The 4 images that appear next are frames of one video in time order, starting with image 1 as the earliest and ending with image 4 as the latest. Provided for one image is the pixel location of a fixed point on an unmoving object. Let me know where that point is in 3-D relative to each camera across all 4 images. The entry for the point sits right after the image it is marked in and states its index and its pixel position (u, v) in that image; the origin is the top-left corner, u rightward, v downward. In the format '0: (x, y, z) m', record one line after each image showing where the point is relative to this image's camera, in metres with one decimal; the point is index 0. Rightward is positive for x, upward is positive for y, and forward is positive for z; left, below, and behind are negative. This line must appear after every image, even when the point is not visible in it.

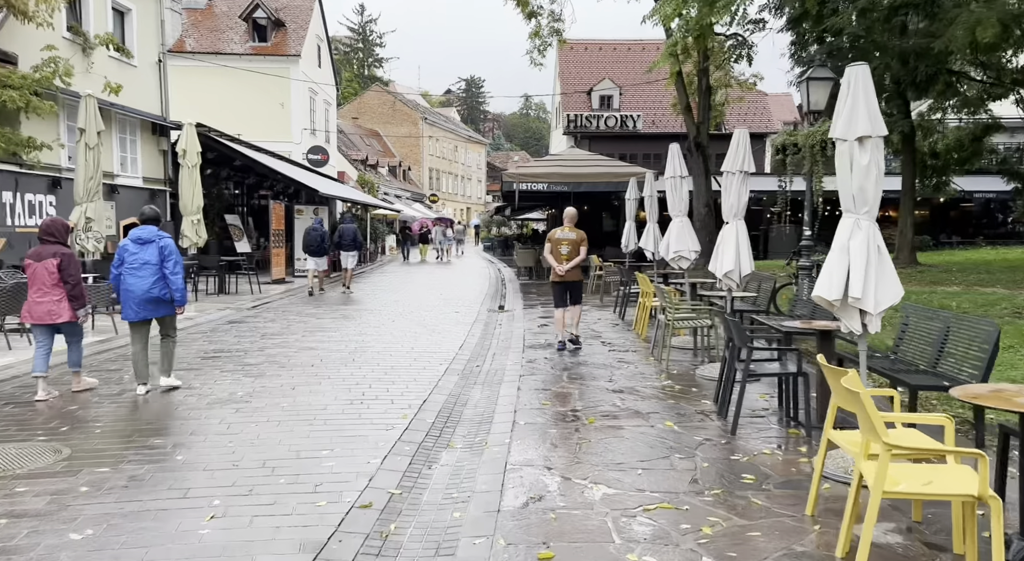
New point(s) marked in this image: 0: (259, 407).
0: (-2.0, -1.0, +7.3) m
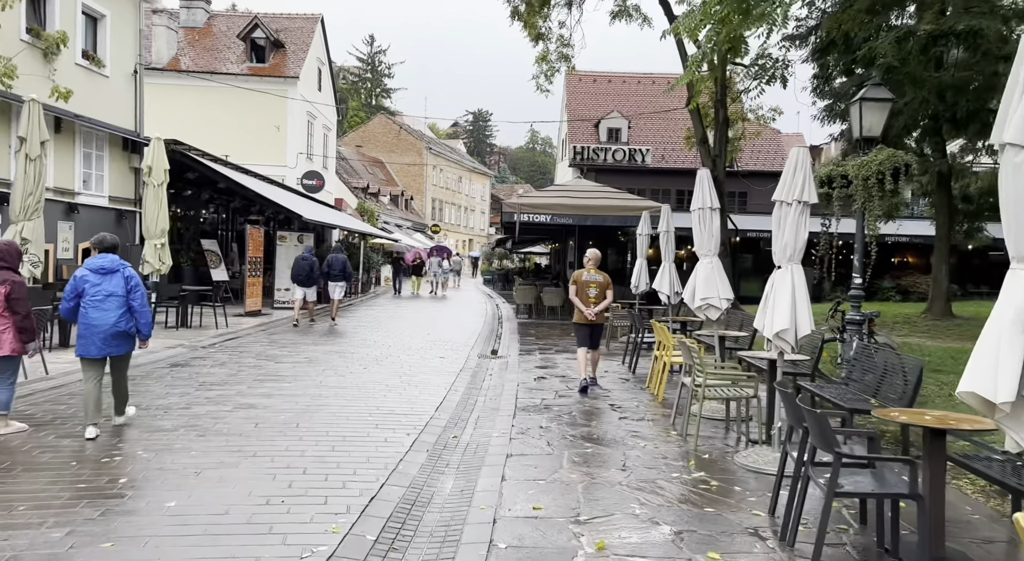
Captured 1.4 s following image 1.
0: (-2.1, -1.3, +5.2) m
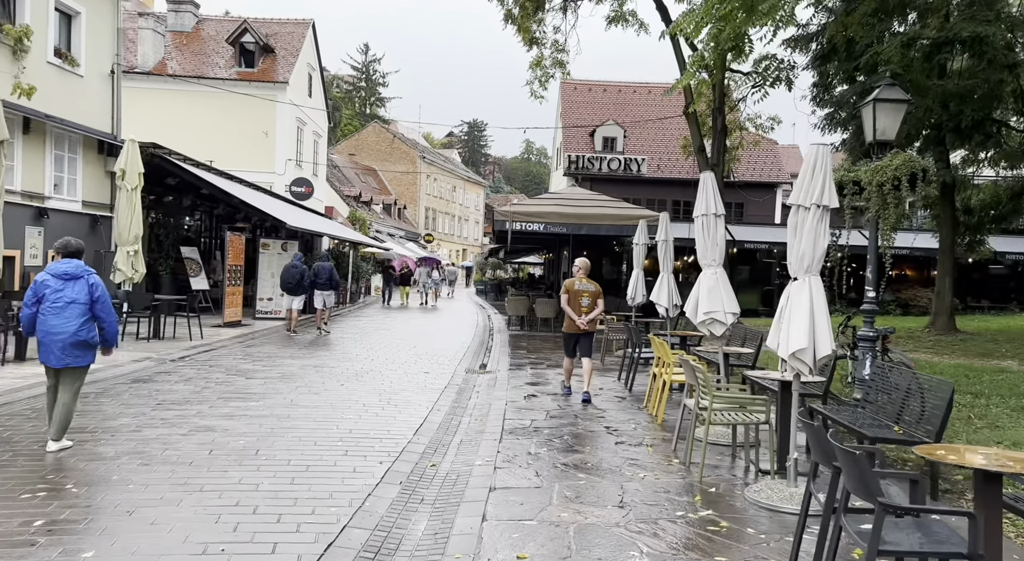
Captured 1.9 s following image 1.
0: (-2.2, -1.3, +4.4) m
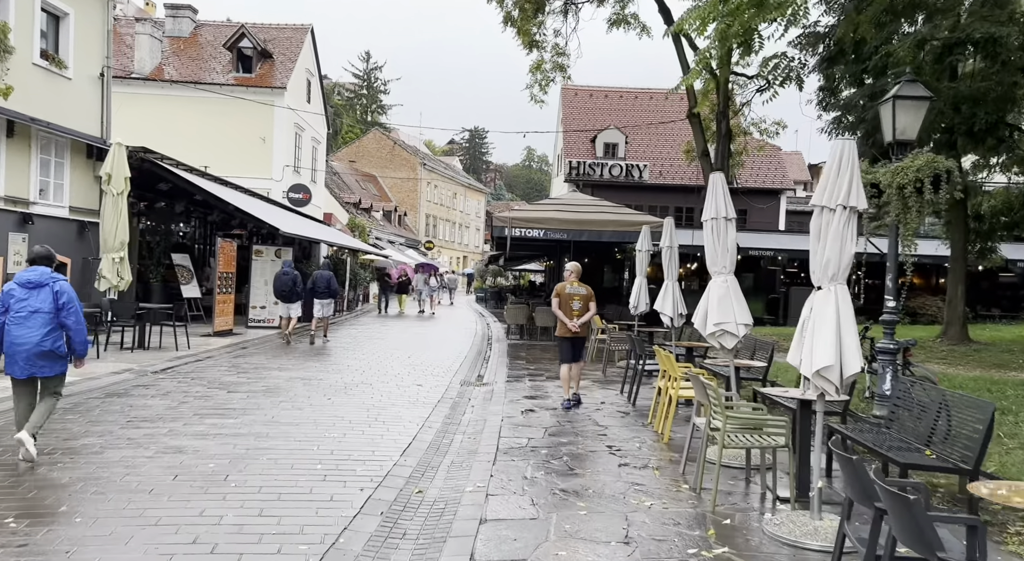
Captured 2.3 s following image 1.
0: (-2.3, -1.4, +3.8) m
